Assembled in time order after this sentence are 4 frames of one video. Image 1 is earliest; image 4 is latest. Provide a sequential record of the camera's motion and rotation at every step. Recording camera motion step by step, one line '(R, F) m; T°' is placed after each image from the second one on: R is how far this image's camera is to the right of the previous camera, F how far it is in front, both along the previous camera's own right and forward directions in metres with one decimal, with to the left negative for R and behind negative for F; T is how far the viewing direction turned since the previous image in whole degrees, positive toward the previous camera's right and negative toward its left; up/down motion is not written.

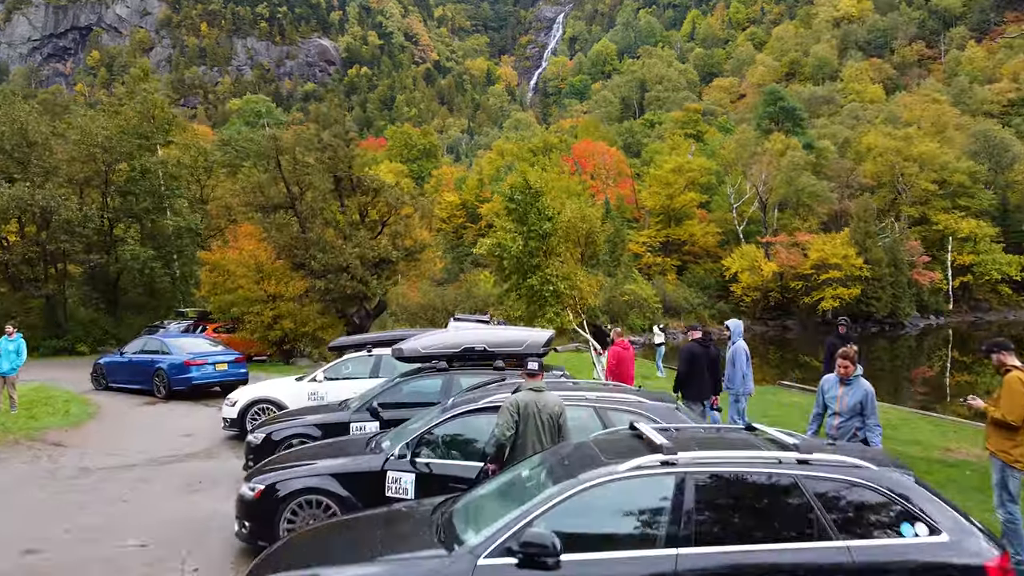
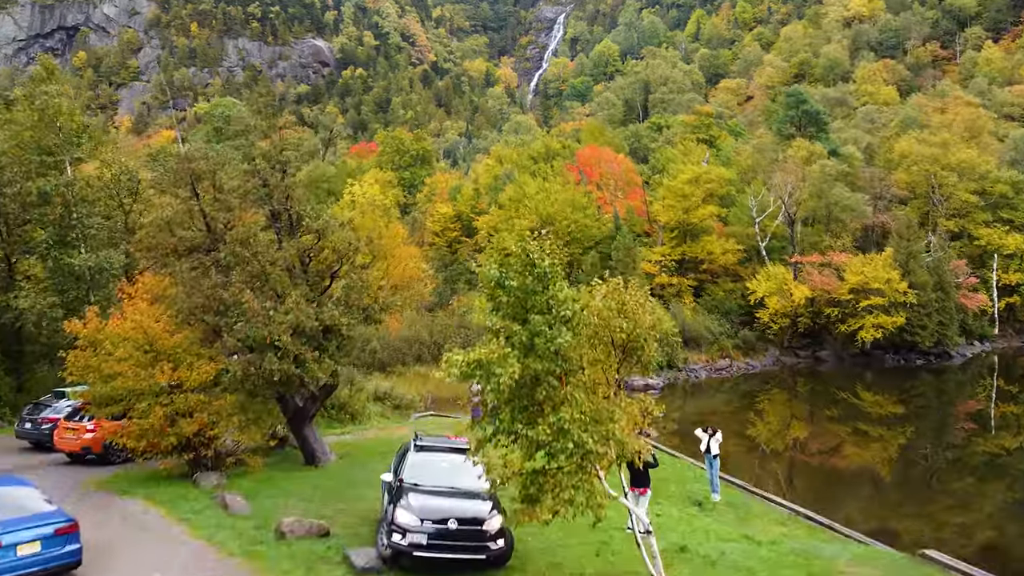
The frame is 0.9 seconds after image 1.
(+0.1, +4.2) m; 0°
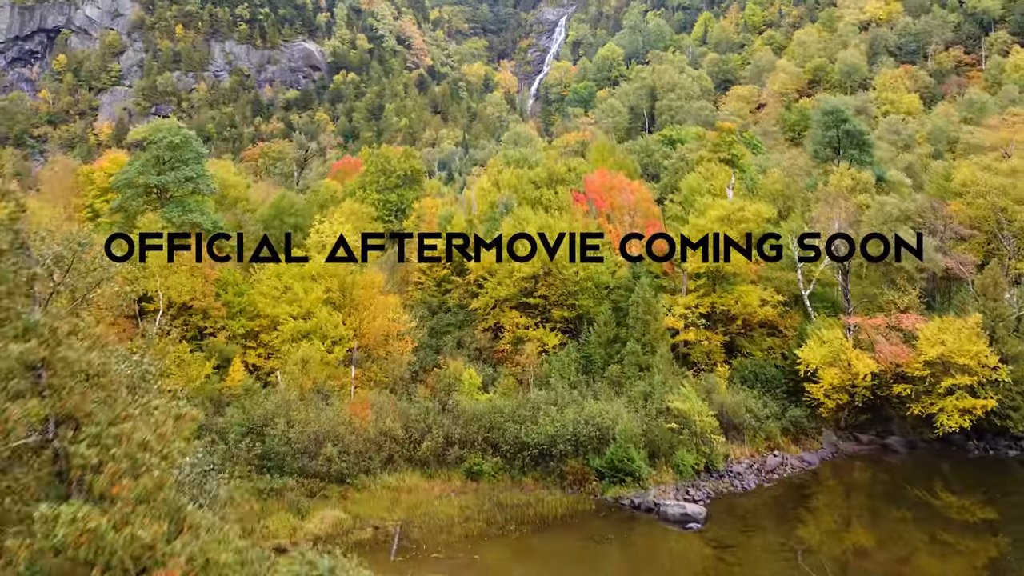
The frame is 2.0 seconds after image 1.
(+0.1, +6.2) m; 0°
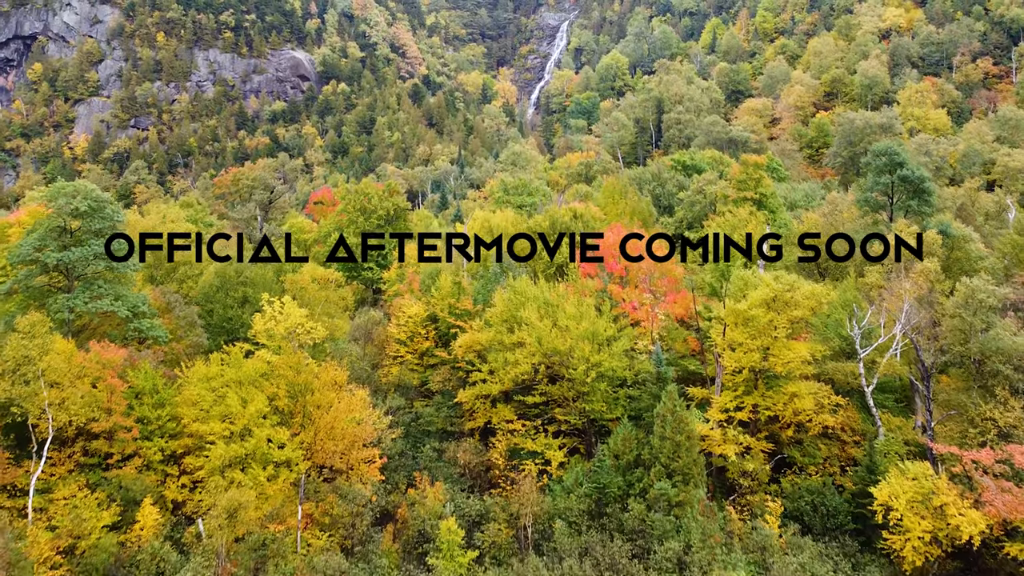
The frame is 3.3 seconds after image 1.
(+0.2, +6.5) m; 0°
